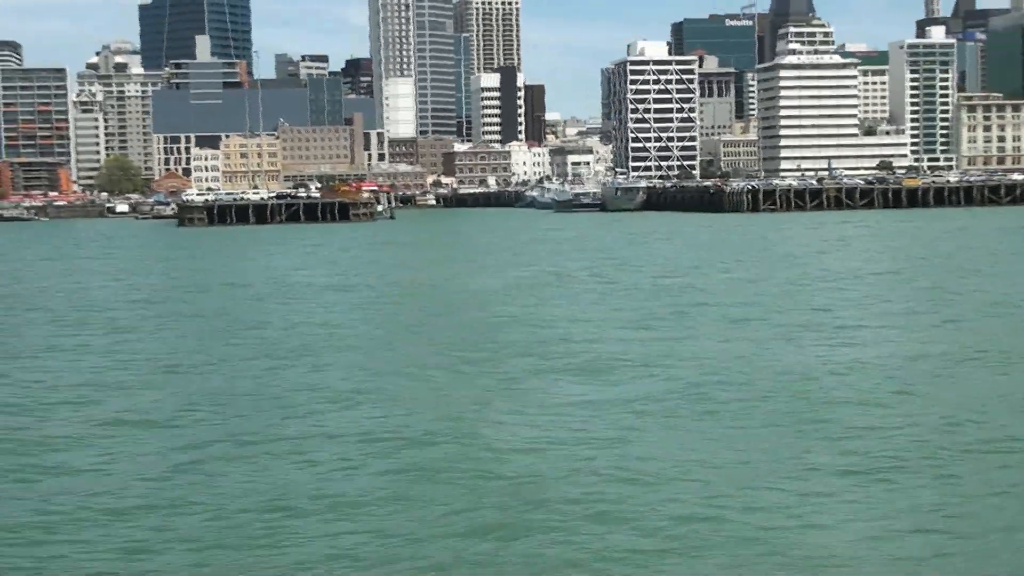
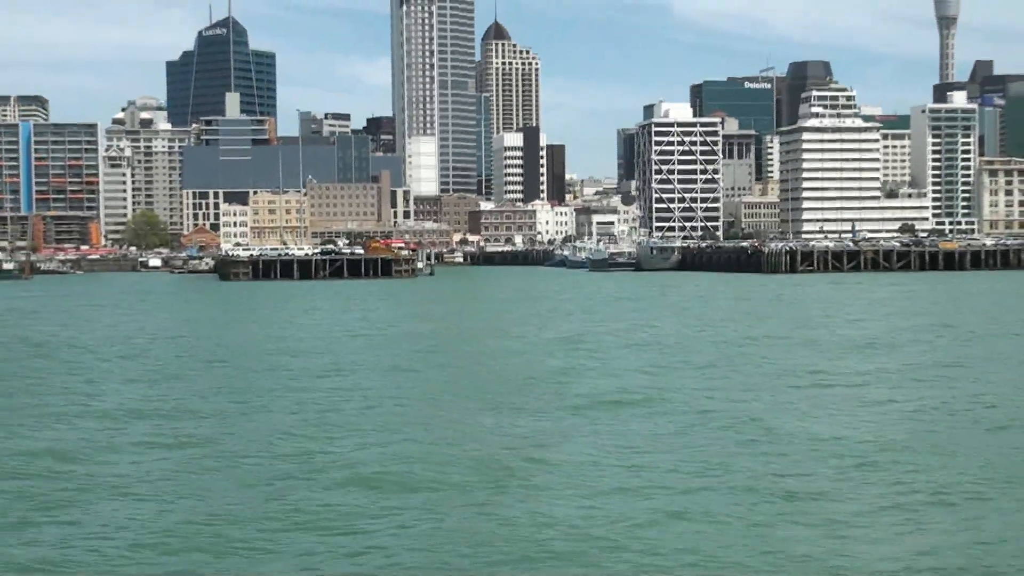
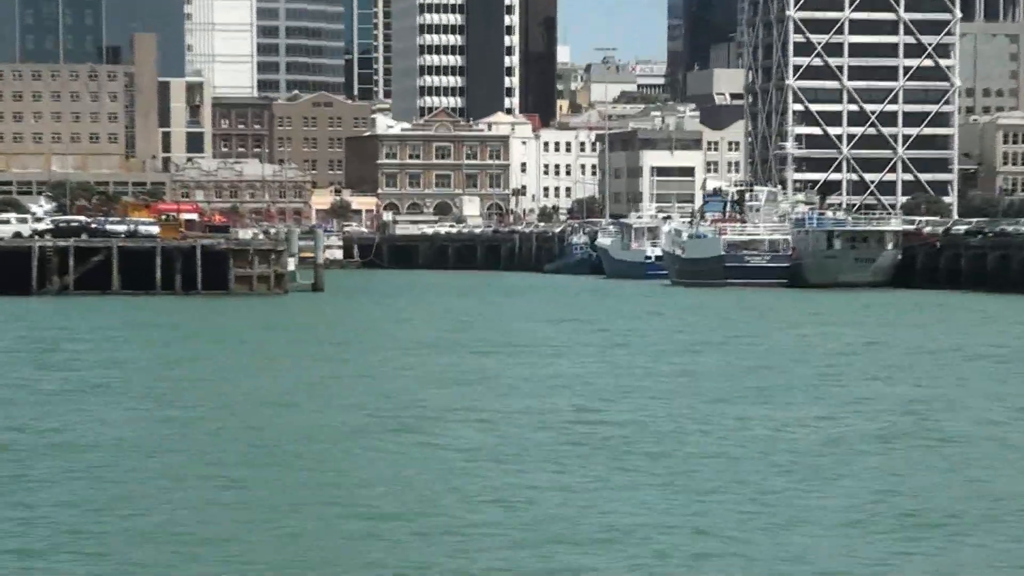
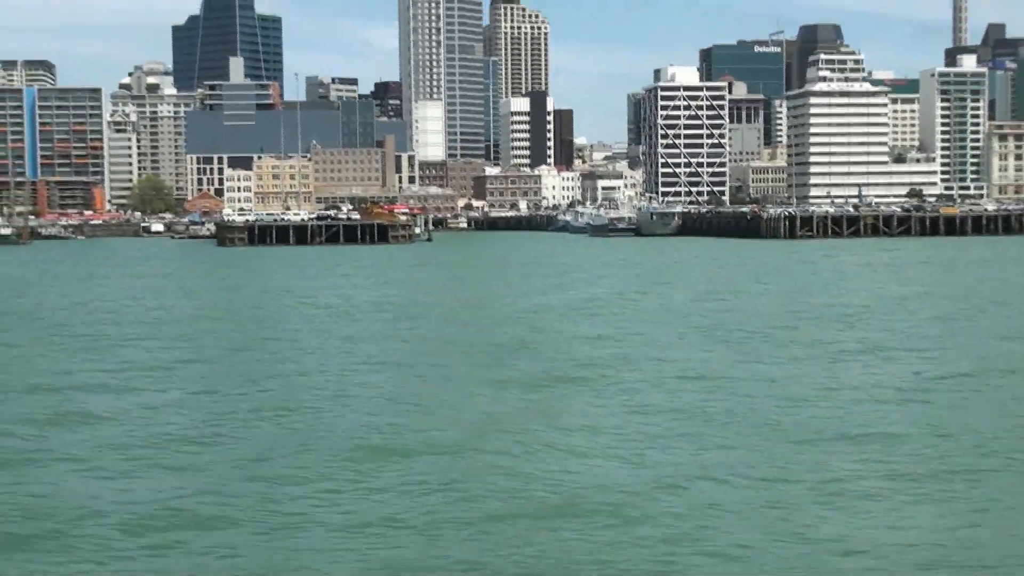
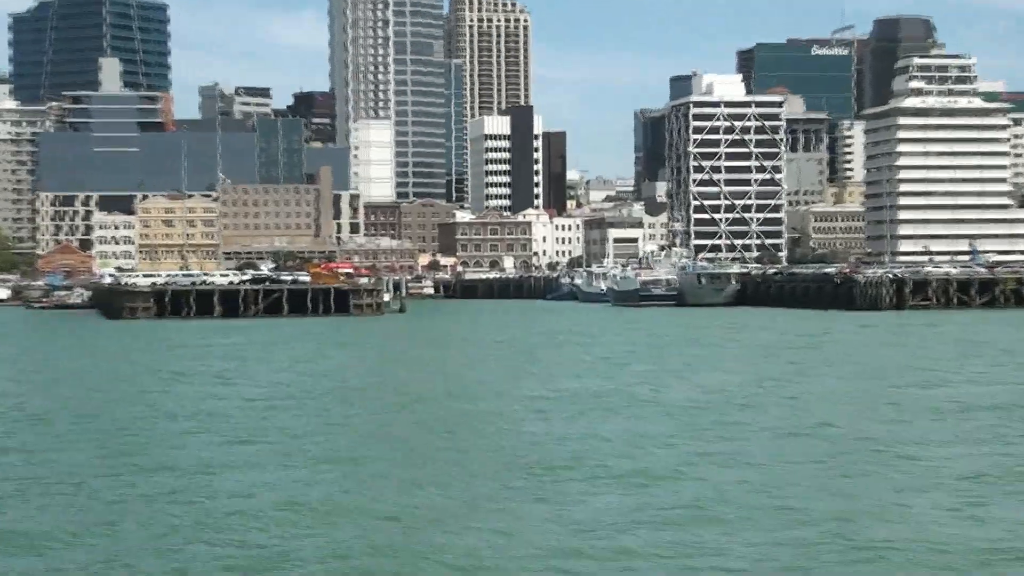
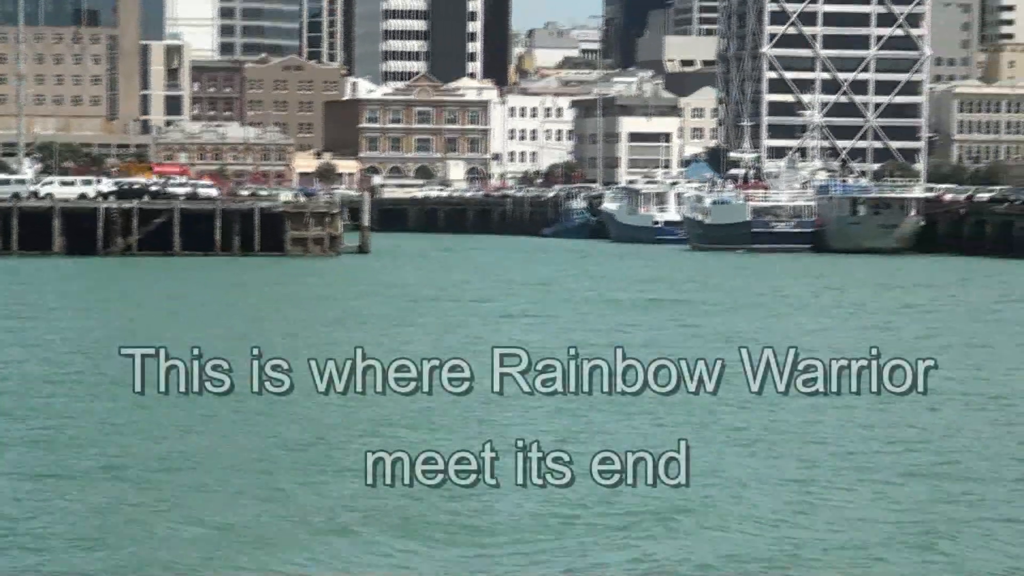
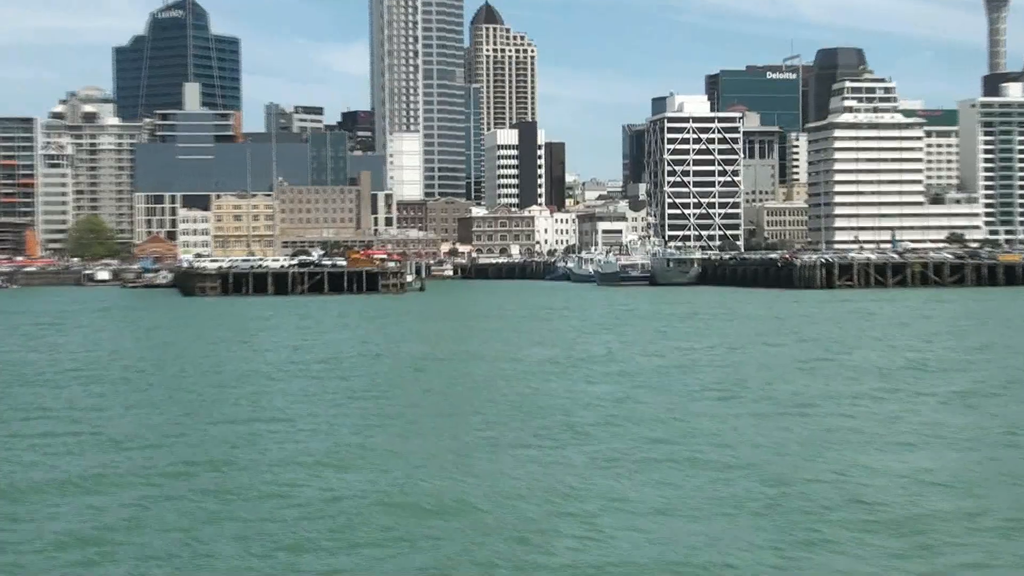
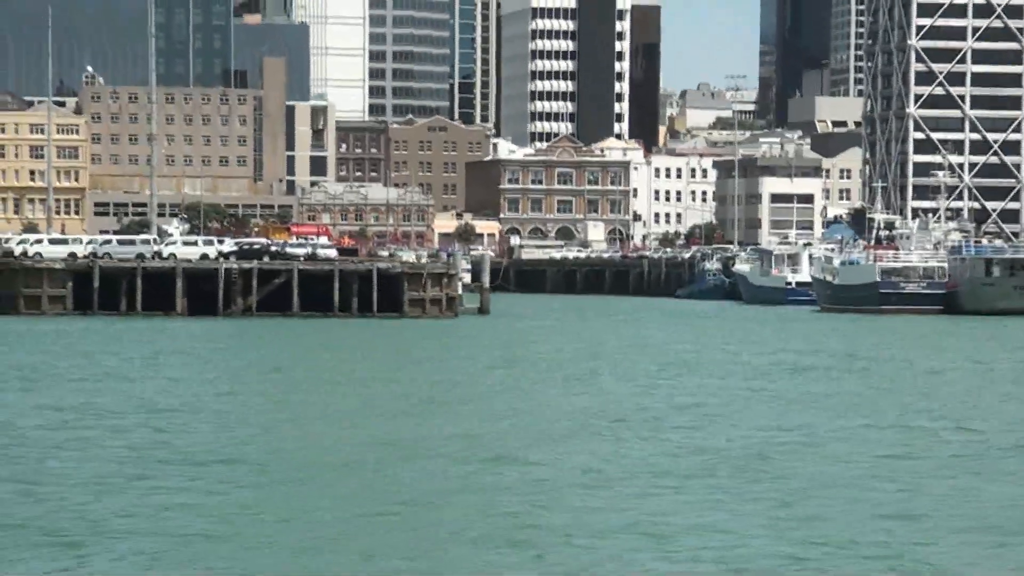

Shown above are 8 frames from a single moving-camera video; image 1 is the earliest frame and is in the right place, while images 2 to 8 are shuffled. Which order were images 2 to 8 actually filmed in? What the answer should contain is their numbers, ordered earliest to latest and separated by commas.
4, 2, 7, 5, 3, 8, 6
